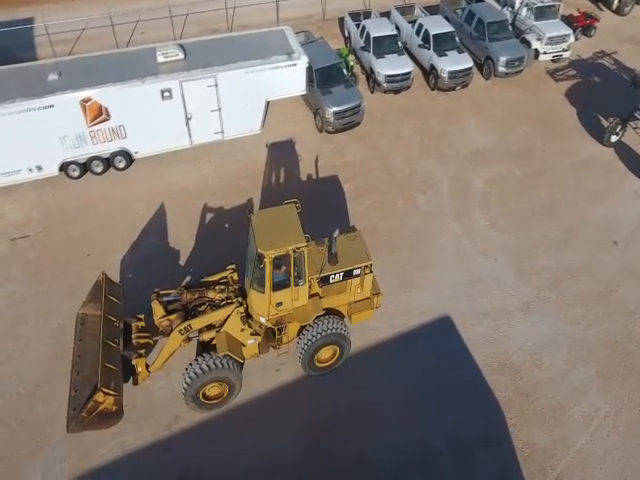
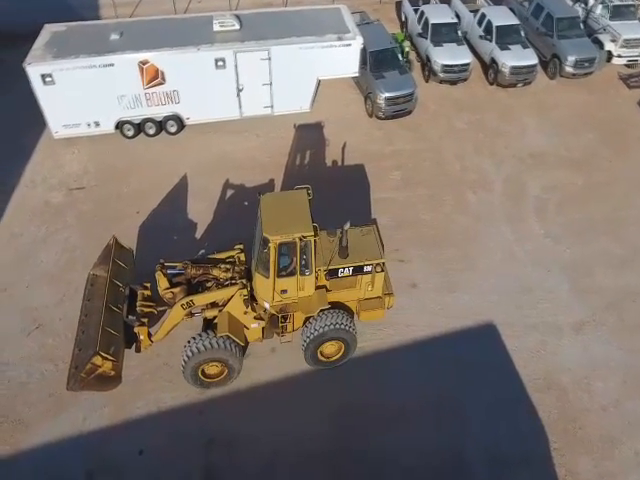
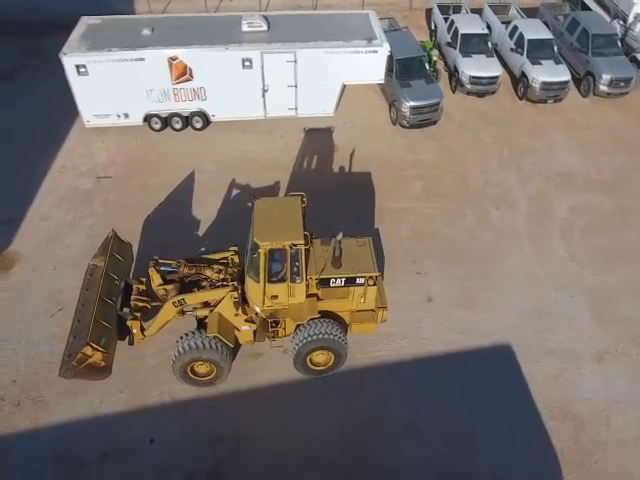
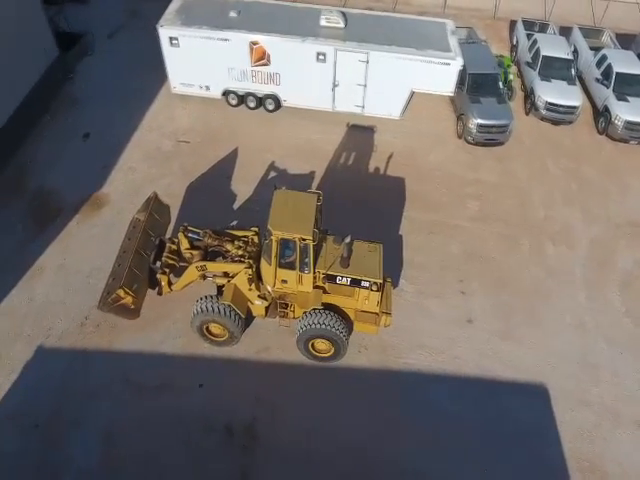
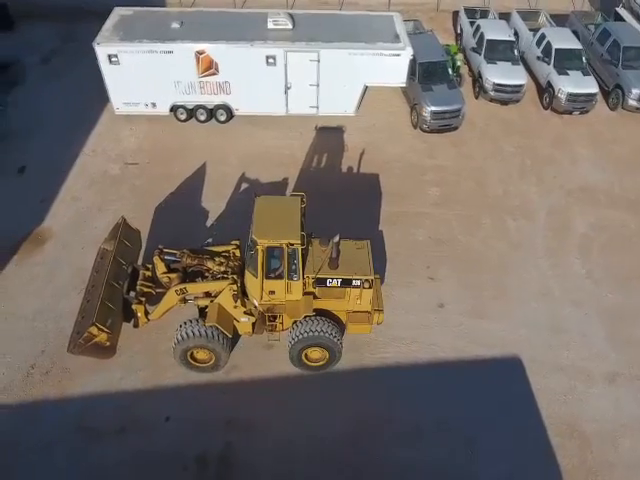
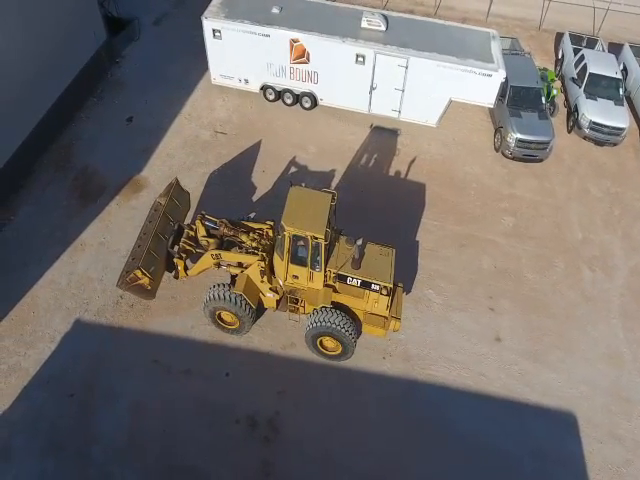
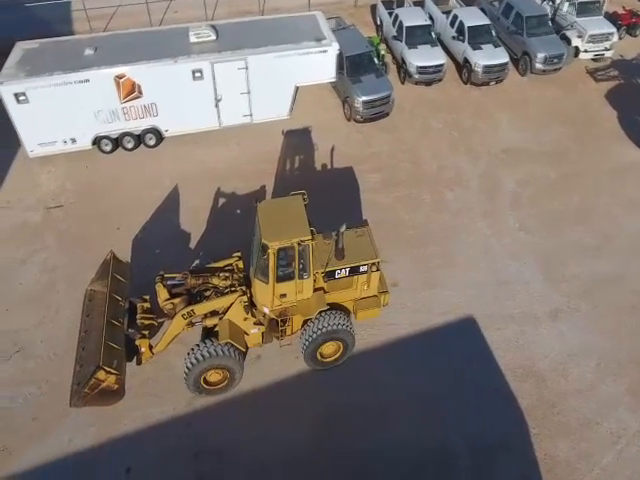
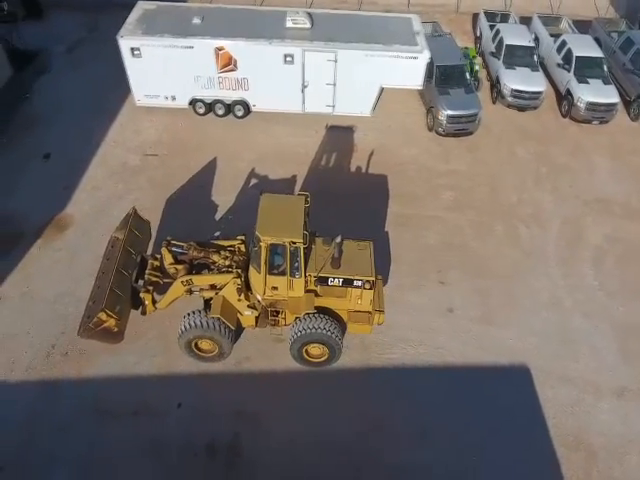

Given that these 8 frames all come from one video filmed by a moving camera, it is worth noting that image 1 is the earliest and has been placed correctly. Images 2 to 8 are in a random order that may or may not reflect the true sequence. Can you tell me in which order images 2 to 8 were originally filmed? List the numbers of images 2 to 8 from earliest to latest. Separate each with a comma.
7, 2, 3, 5, 8, 4, 6
